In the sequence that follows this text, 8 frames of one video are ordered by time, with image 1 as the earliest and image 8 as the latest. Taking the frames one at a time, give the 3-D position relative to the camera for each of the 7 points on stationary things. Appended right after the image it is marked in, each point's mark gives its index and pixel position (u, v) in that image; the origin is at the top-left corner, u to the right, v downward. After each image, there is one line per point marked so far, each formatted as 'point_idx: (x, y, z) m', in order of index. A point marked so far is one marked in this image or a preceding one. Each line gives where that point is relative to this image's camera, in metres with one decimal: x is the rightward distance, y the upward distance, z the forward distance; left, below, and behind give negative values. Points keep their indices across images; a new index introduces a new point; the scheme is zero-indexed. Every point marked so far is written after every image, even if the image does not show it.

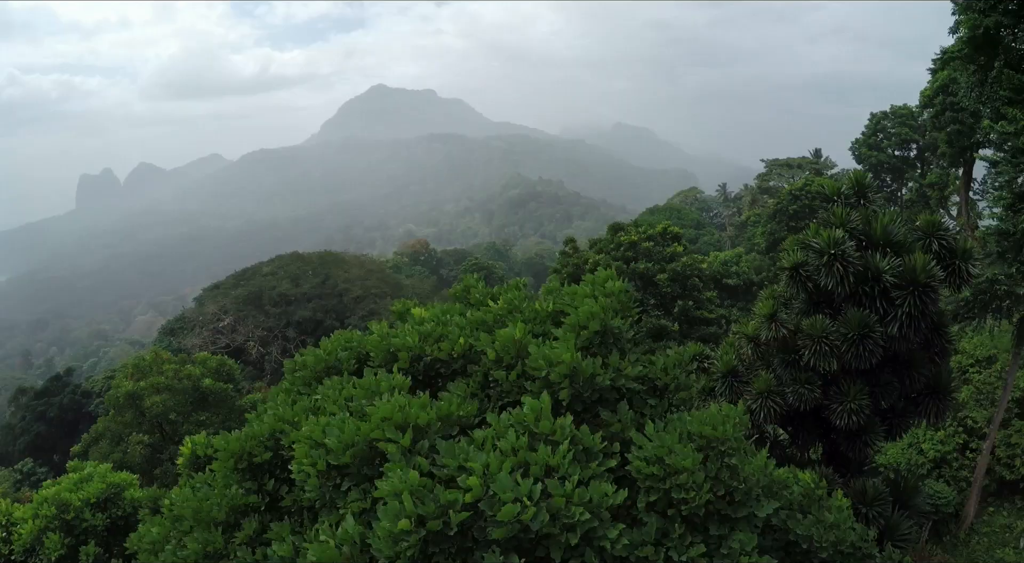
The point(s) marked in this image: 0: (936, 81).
0: (+14.8, +6.9, +19.5) m
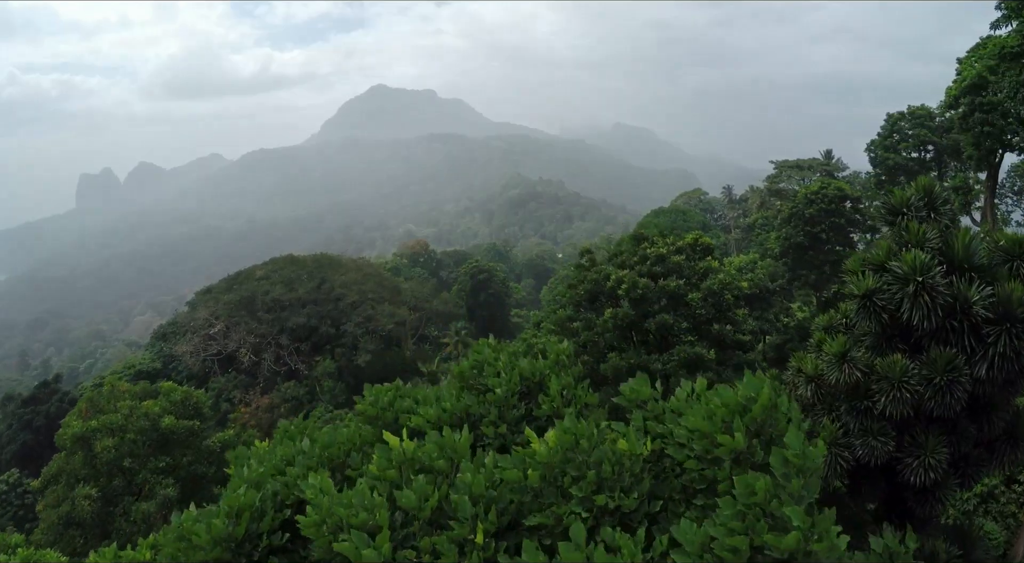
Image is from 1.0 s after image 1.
0: (+14.9, +6.6, +18.6) m
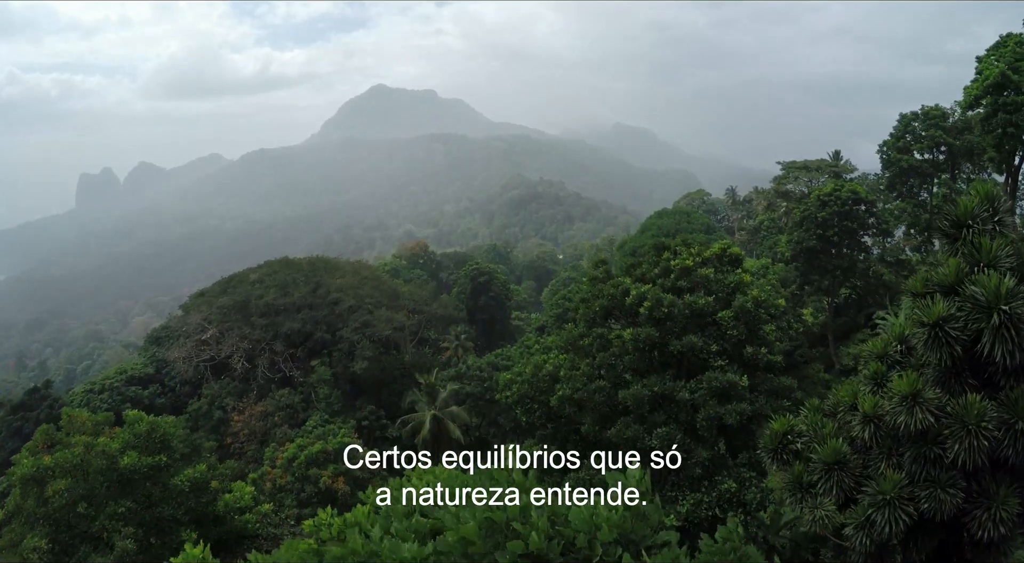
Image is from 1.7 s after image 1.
0: (+15.0, +6.4, +17.9) m
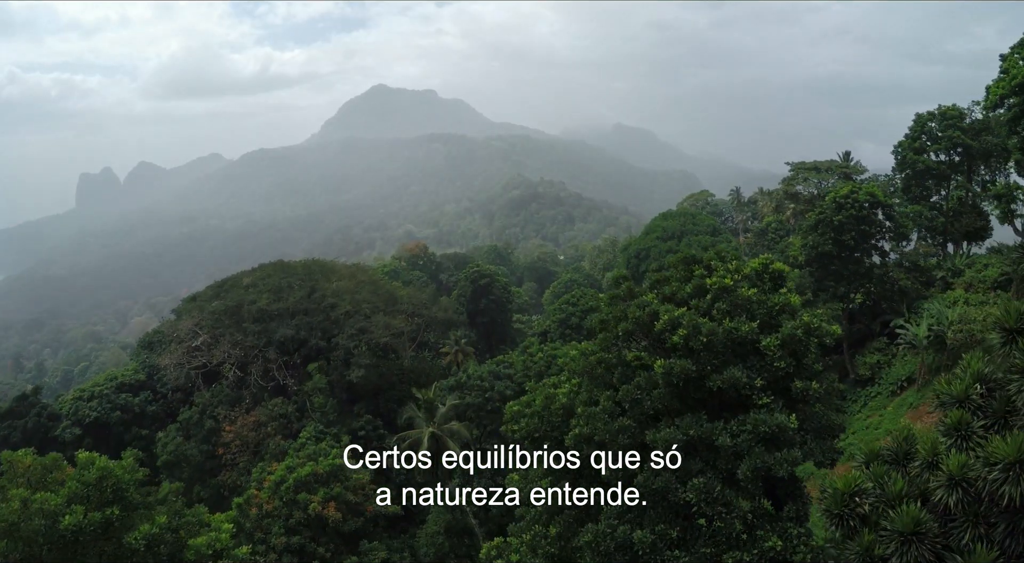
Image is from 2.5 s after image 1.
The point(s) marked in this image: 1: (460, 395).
0: (+15.1, +6.2, +17.0) m
1: (-1.8, -3.9, +19.2) m
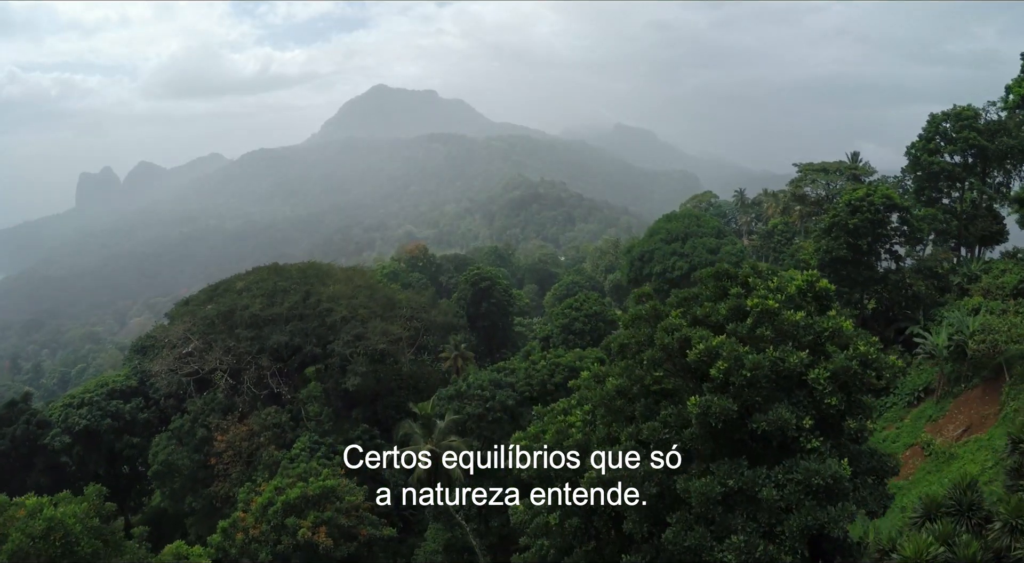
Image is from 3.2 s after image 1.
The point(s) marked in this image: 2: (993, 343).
0: (+15.2, +6.0, +16.3) m
1: (-1.7, -4.0, +18.4) m
2: (+13.4, -1.7, +15.7) m
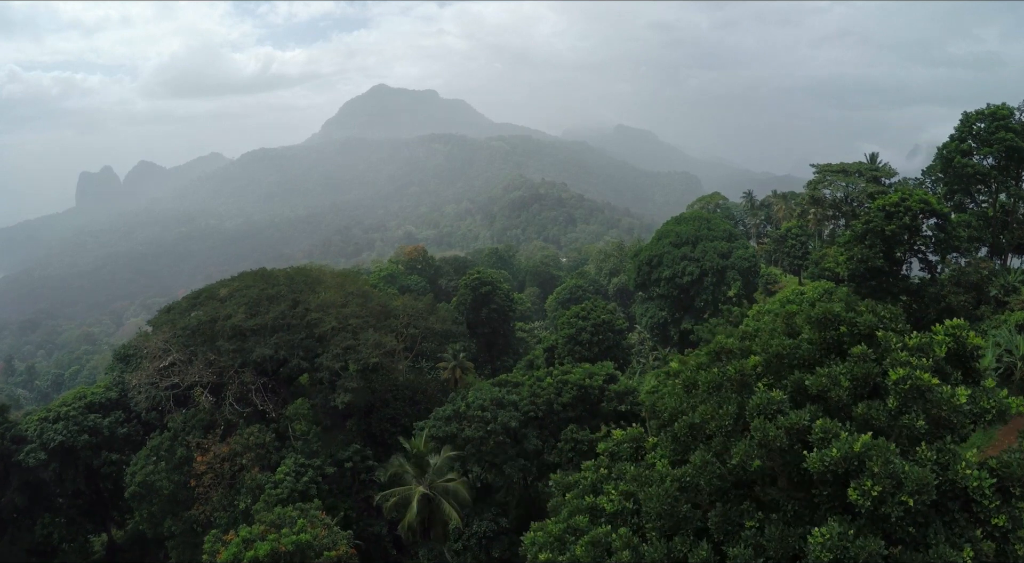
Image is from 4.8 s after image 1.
0: (+15.3, +5.6, +14.8) m
1: (-1.6, -4.4, +16.9) m
2: (+13.5, -2.1, +14.1) m
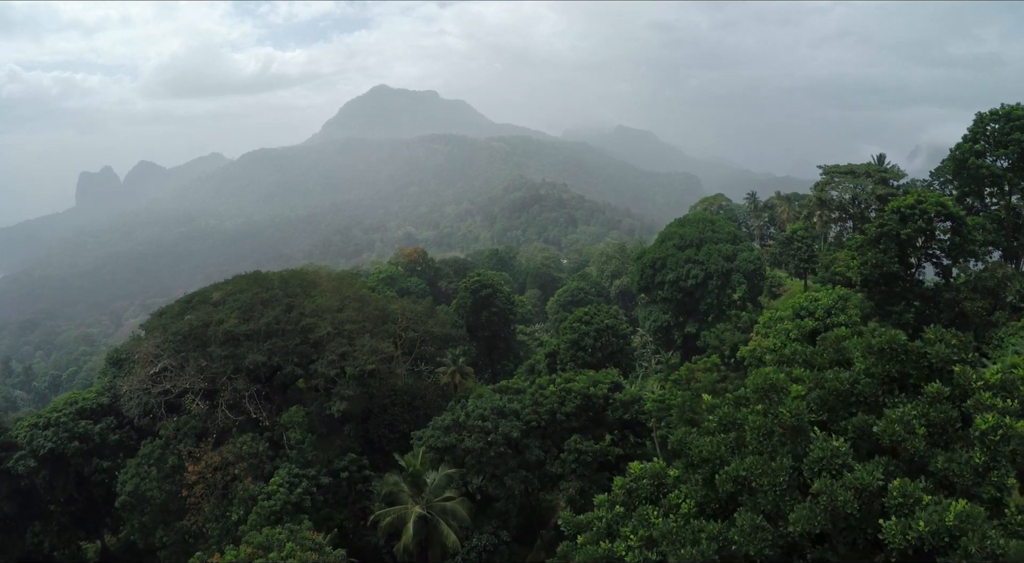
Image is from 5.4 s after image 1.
0: (+15.4, +5.4, +14.2) m
1: (-1.6, -4.5, +16.3) m
2: (+13.6, -2.2, +13.6) m
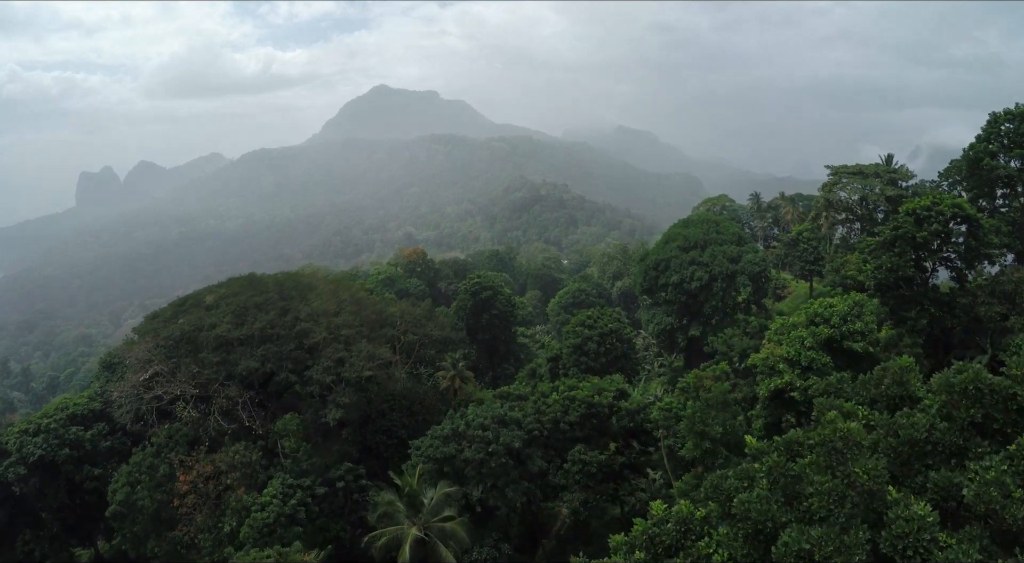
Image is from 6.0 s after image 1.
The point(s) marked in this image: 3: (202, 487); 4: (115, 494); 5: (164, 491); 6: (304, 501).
0: (+15.4, +5.3, +13.6) m
1: (-1.6, -4.6, +15.7) m
2: (+13.6, -2.4, +13.0) m
3: (-9.8, -6.5, +17.7) m
4: (-13.0, -7.0, +18.3) m
5: (-11.2, -6.8, +18.1) m
6: (-6.3, -6.6, +16.9) m
